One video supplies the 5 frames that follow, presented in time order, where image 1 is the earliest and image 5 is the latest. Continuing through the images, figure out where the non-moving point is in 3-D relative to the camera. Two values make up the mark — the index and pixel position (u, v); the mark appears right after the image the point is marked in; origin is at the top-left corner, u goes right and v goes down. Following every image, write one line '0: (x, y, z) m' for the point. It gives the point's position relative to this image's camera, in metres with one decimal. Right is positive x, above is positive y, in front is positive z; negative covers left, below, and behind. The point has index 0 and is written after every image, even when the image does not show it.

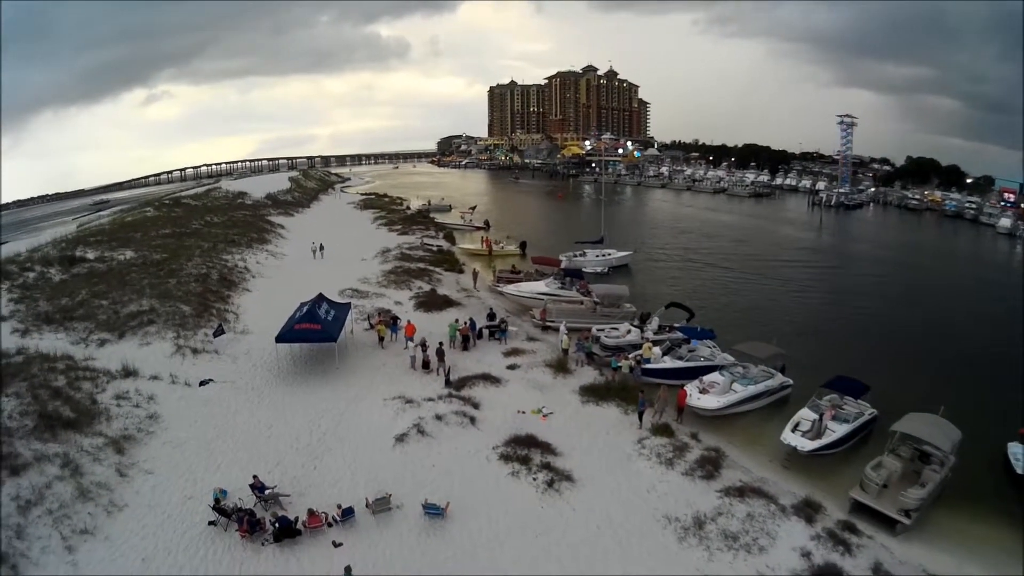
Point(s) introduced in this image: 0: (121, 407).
0: (-11.9, -3.6, +17.5) m
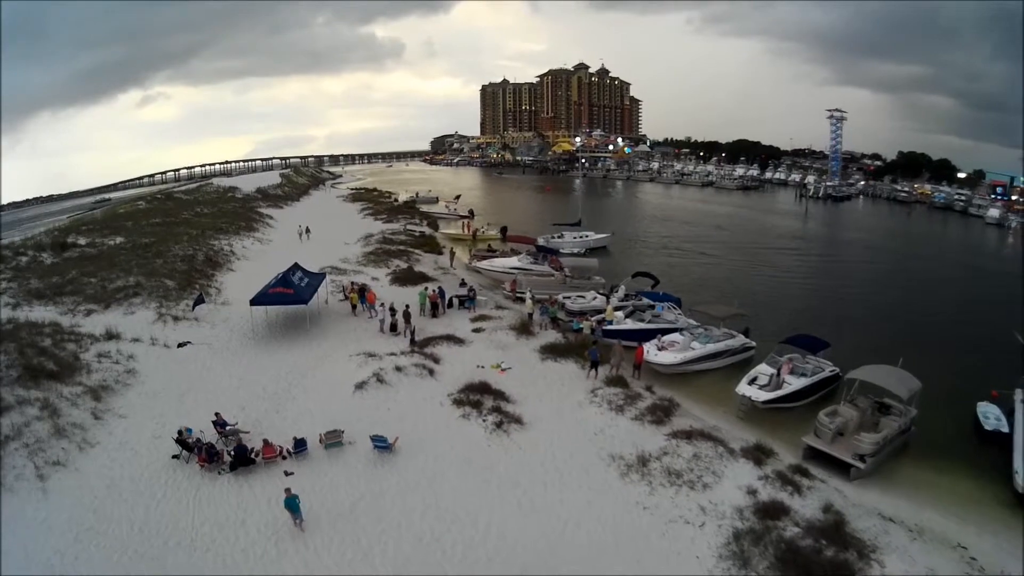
0: (-13.2, -2.4, +18.7) m
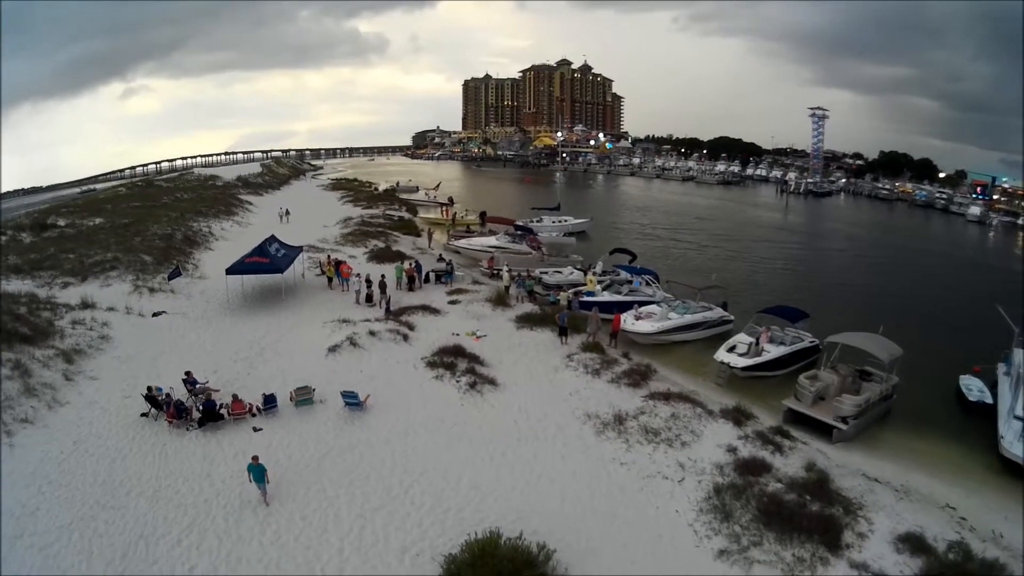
0: (-14.0, -1.3, +18.2) m
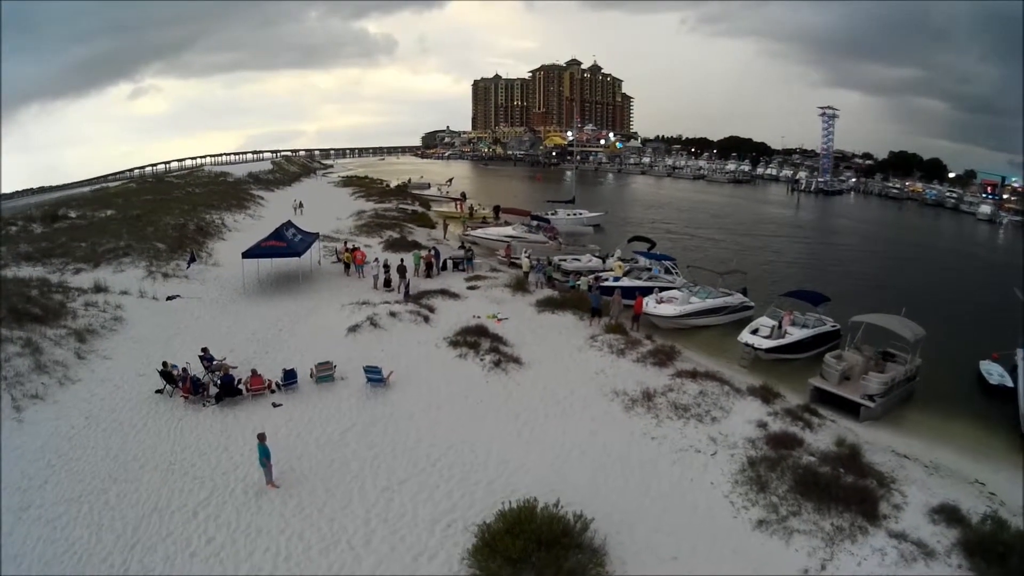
0: (-13.3, -0.7, +18.0) m
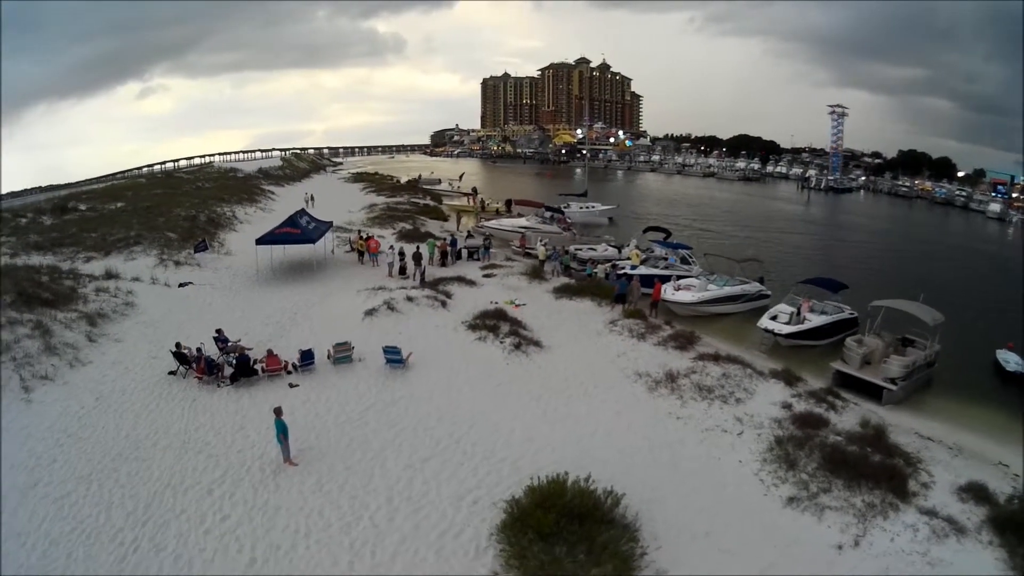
0: (-12.8, -0.2, +17.8) m
